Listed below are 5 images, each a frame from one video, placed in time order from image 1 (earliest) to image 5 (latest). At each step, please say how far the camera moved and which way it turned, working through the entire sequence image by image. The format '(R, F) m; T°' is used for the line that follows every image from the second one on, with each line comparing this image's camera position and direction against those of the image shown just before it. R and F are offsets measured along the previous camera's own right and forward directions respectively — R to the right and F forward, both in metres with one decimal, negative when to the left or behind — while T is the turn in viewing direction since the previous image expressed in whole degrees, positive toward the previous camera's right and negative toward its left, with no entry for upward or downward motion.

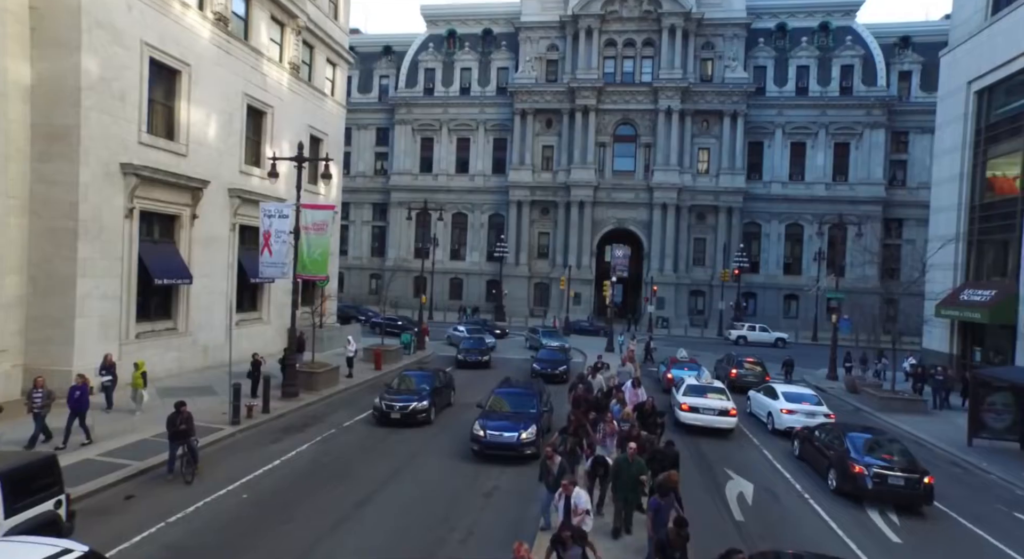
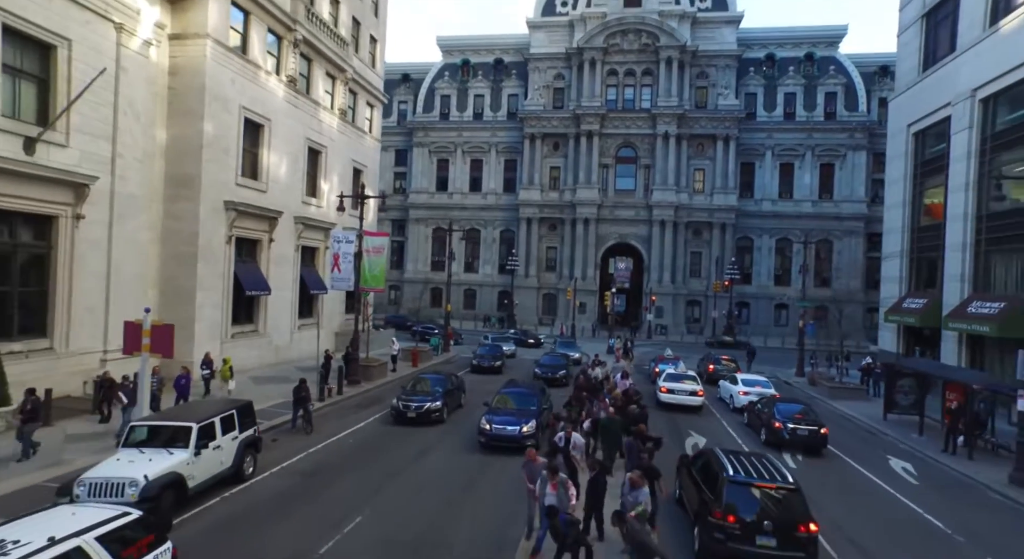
(-0.4, -5.6) m; -1°
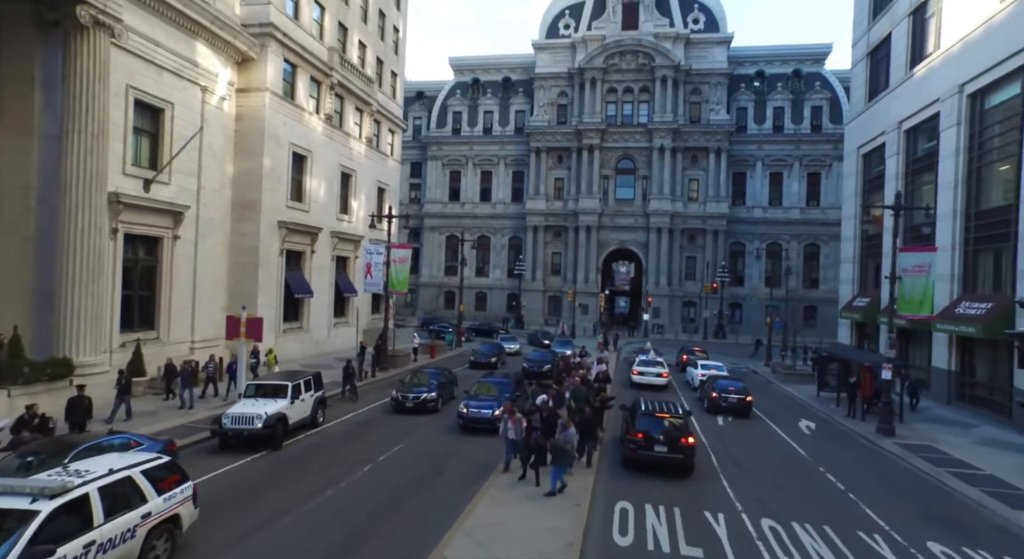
(+0.6, -5.6) m; -1°
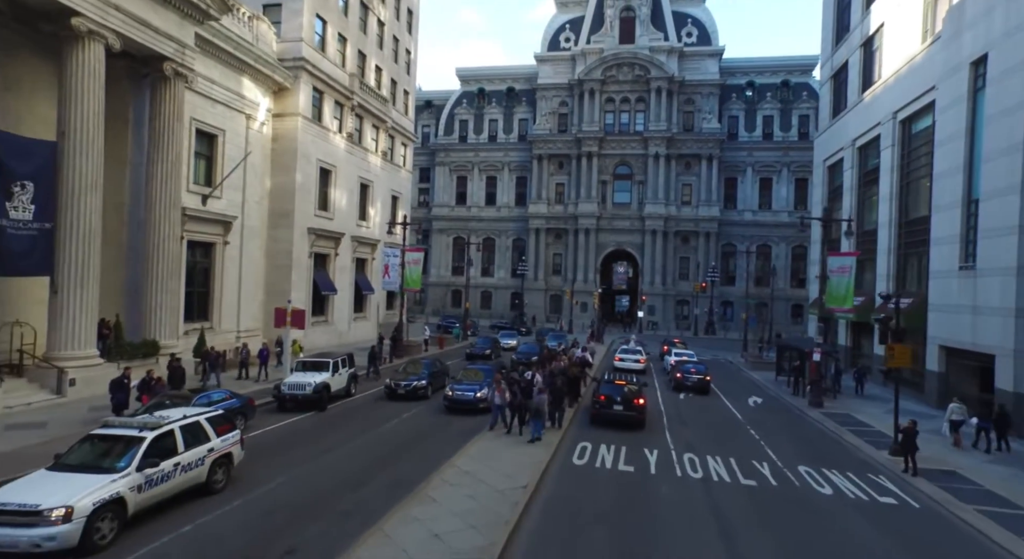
(+0.4, -4.6) m; -1°
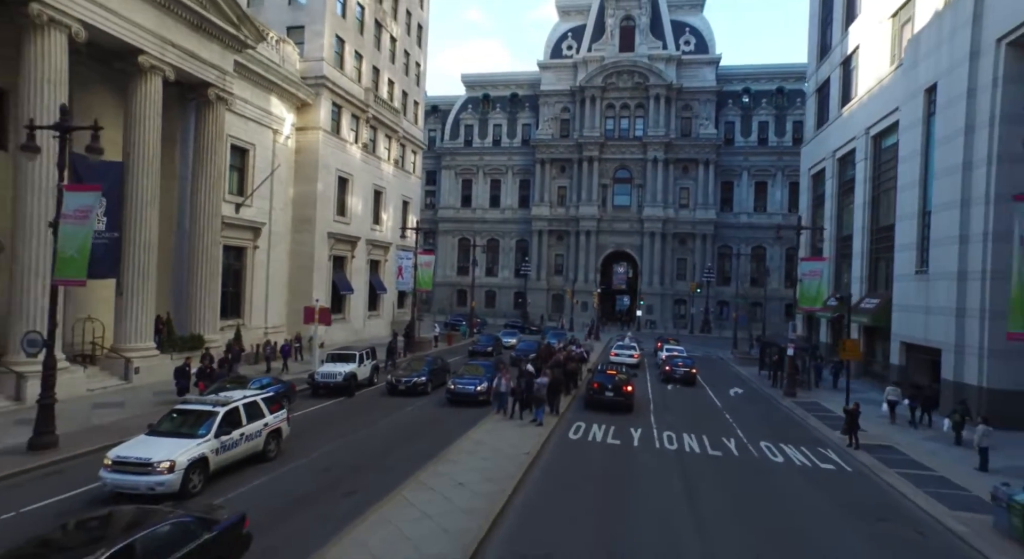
(-0.1, -2.9) m; 0°
